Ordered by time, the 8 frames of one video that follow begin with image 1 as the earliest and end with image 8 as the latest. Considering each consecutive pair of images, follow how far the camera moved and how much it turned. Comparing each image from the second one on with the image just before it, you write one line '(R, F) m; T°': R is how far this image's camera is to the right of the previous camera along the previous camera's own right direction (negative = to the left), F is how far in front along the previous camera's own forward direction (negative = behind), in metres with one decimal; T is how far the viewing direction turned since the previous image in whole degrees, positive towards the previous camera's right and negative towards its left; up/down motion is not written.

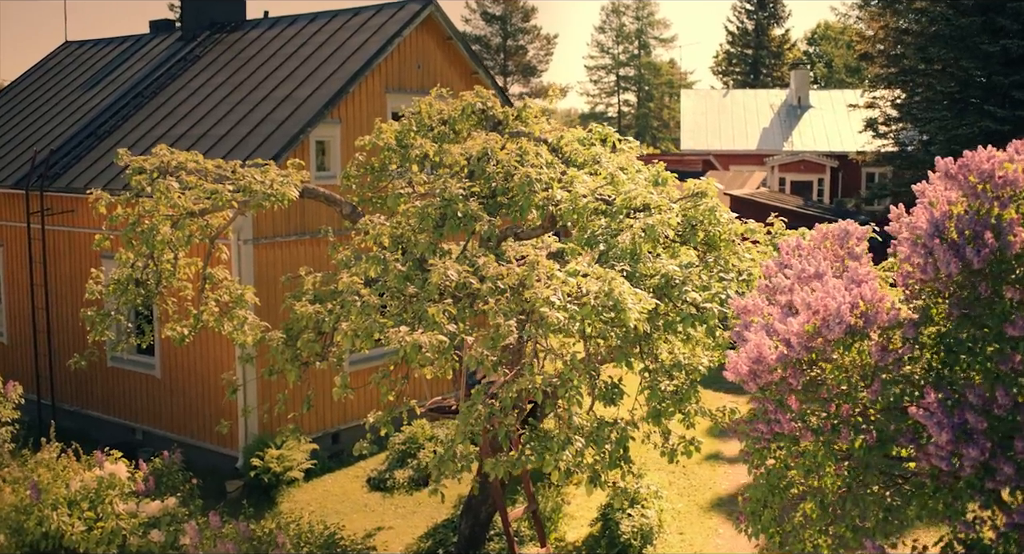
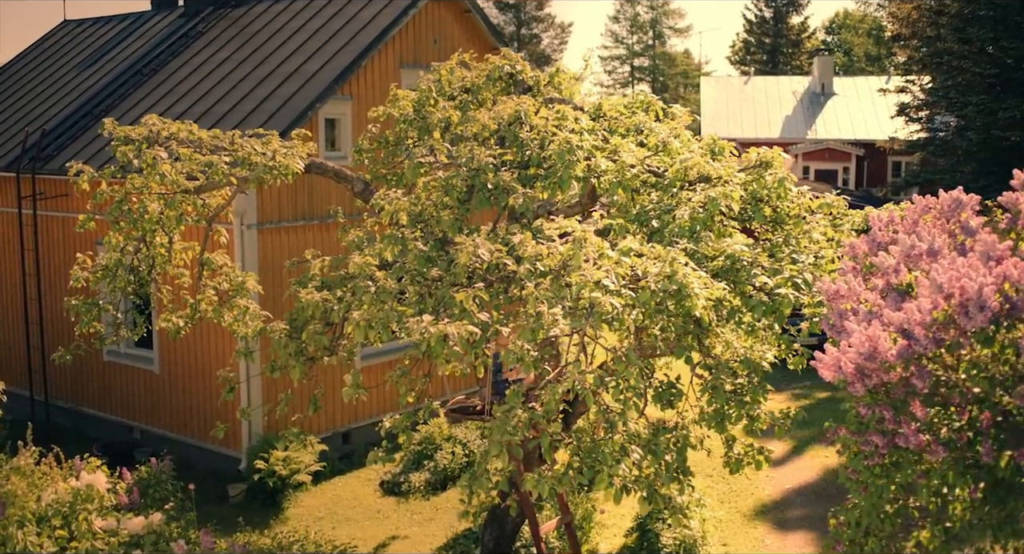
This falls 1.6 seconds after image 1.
(-0.2, +1.1) m; -1°
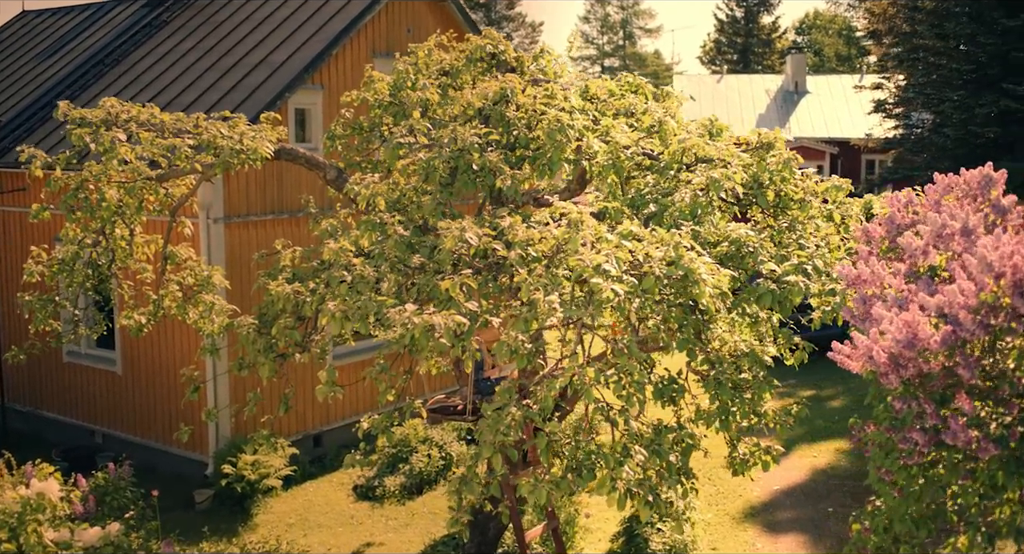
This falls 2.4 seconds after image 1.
(-0.1, +0.5) m; +2°
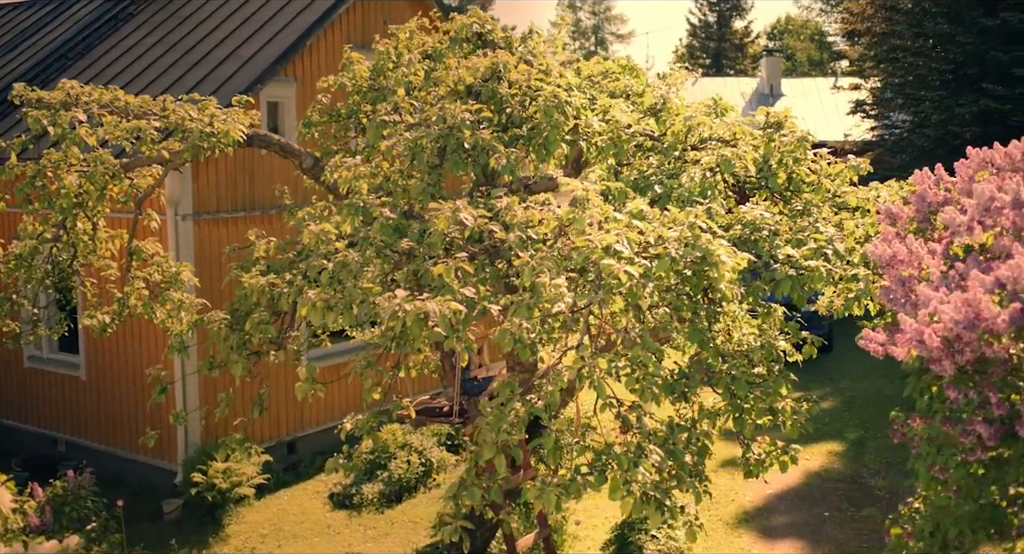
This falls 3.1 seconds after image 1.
(-0.1, +0.5) m; +1°
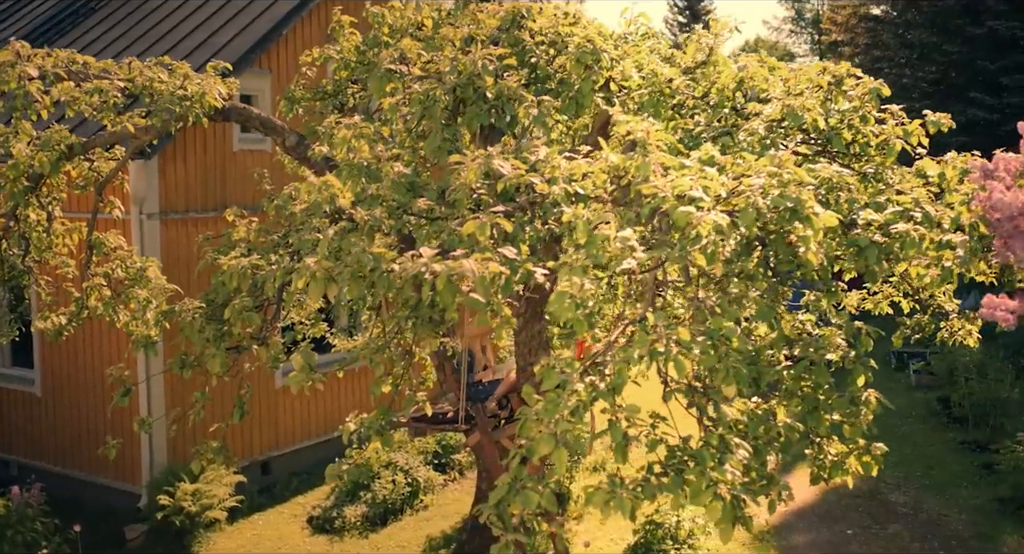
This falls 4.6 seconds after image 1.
(-0.3, +0.9) m; +2°
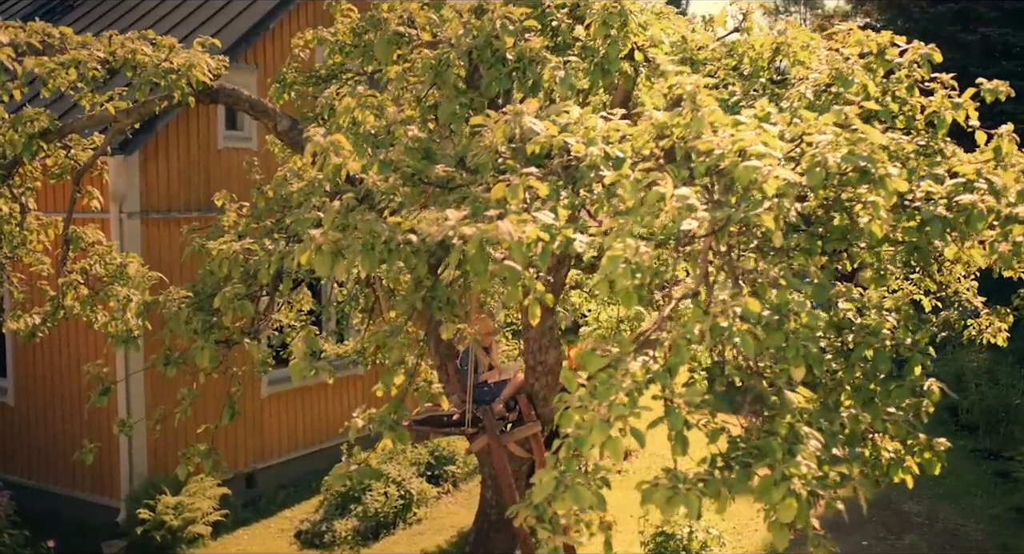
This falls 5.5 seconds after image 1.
(-0.2, +0.5) m; +1°
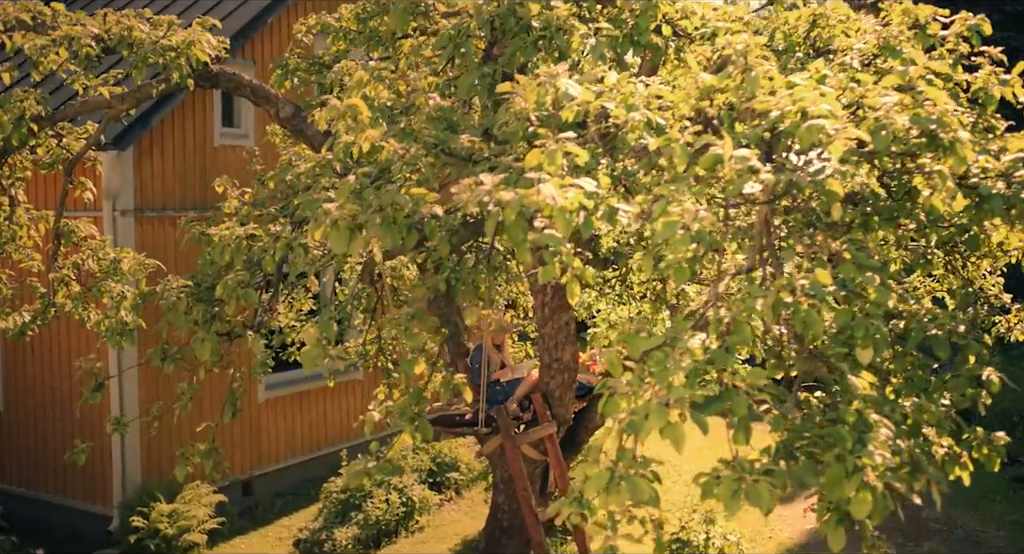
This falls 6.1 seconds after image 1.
(-0.1, +0.3) m; 0°
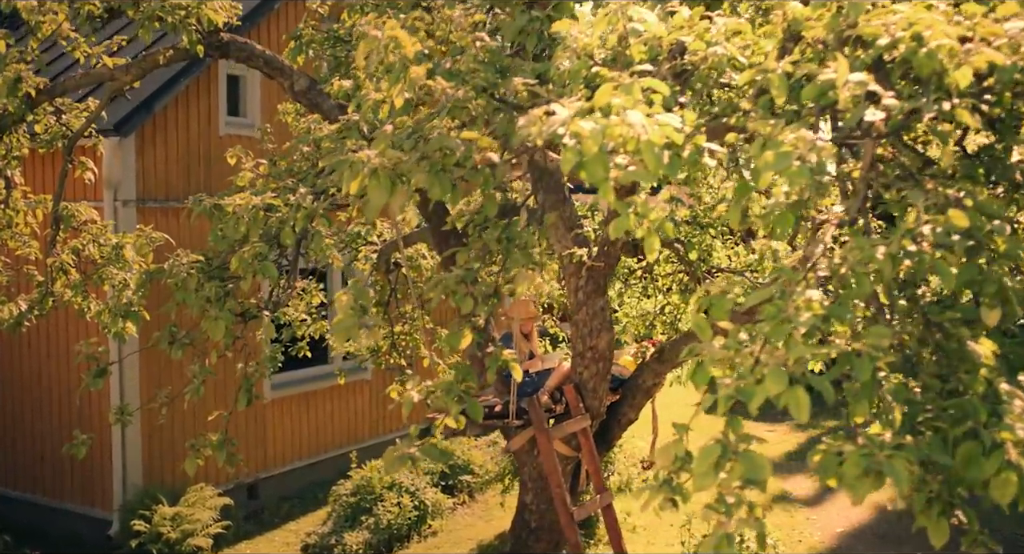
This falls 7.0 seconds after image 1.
(-0.2, +0.4) m; 0°
